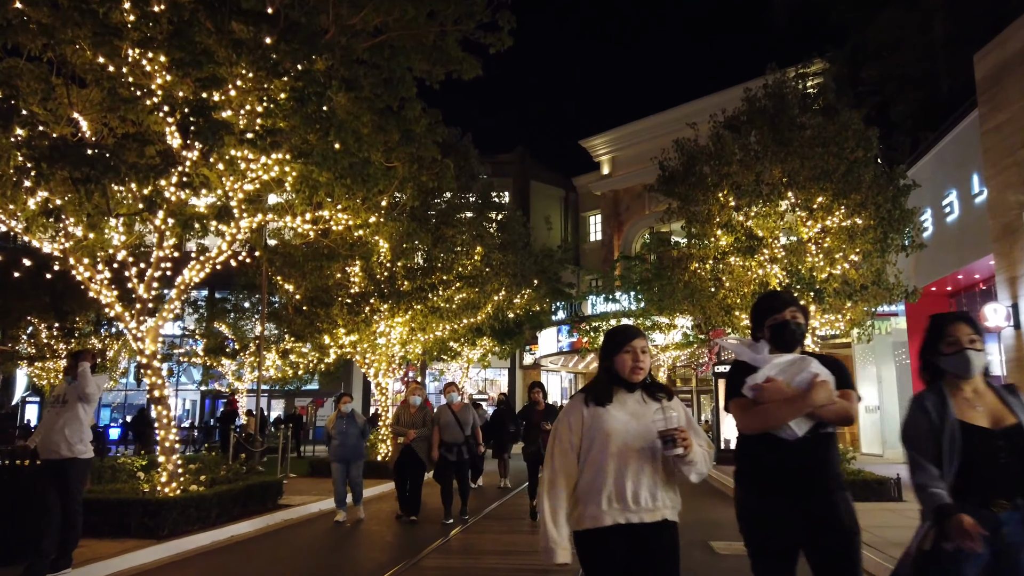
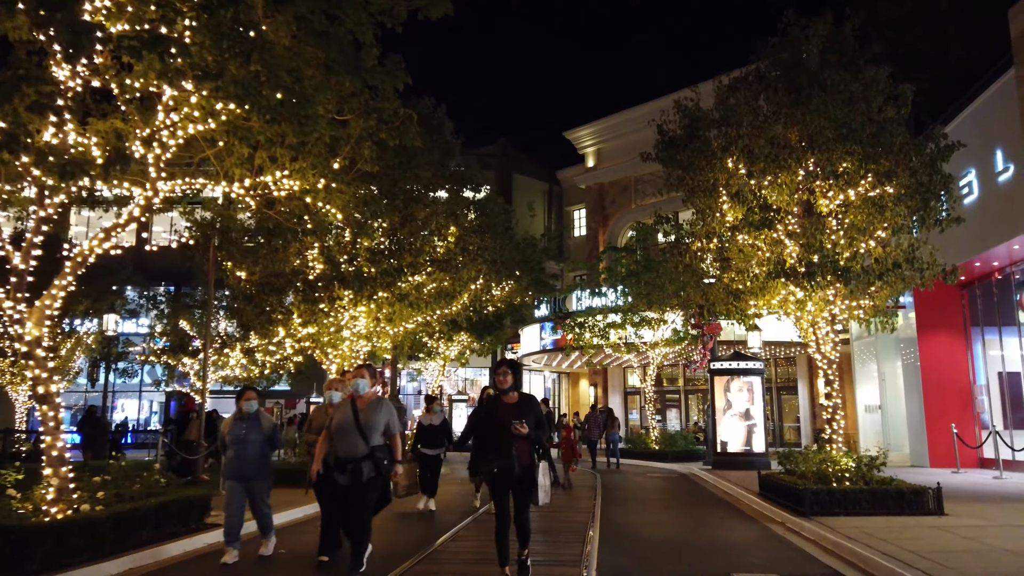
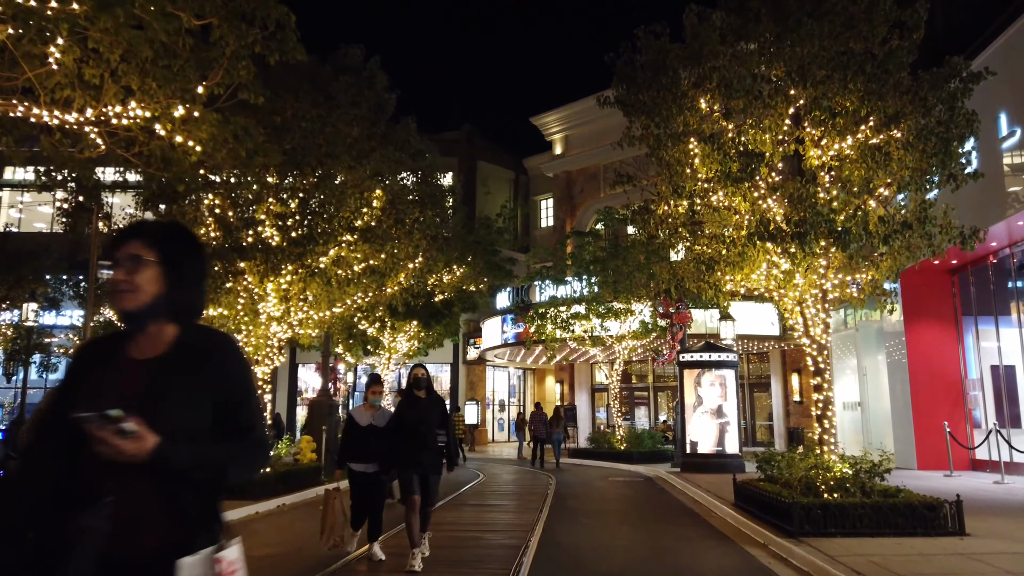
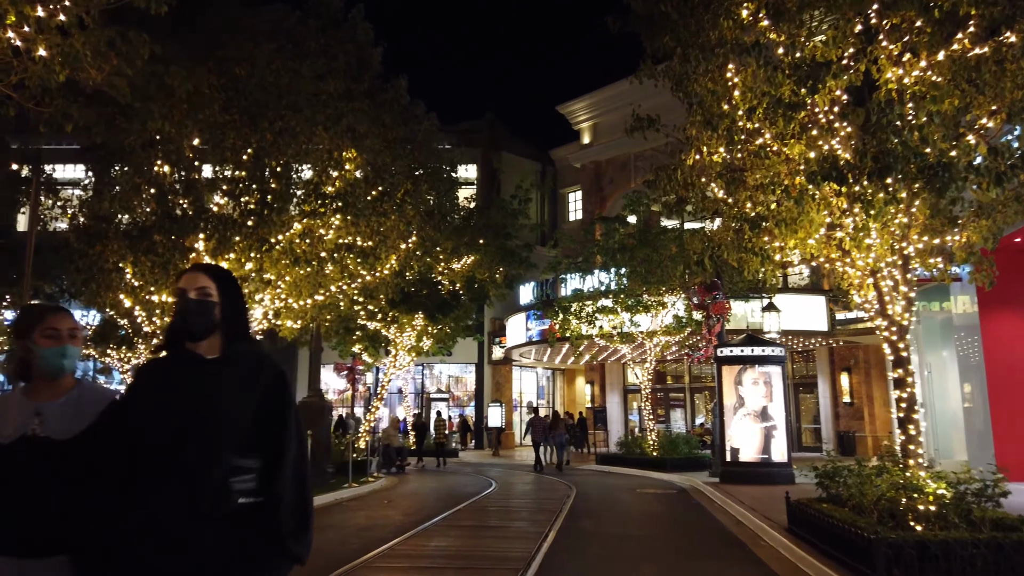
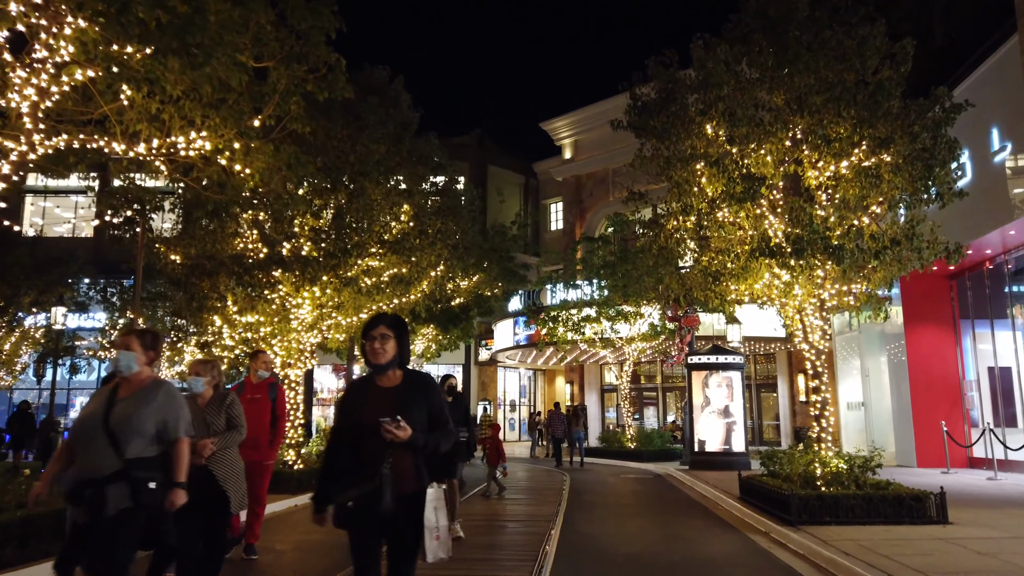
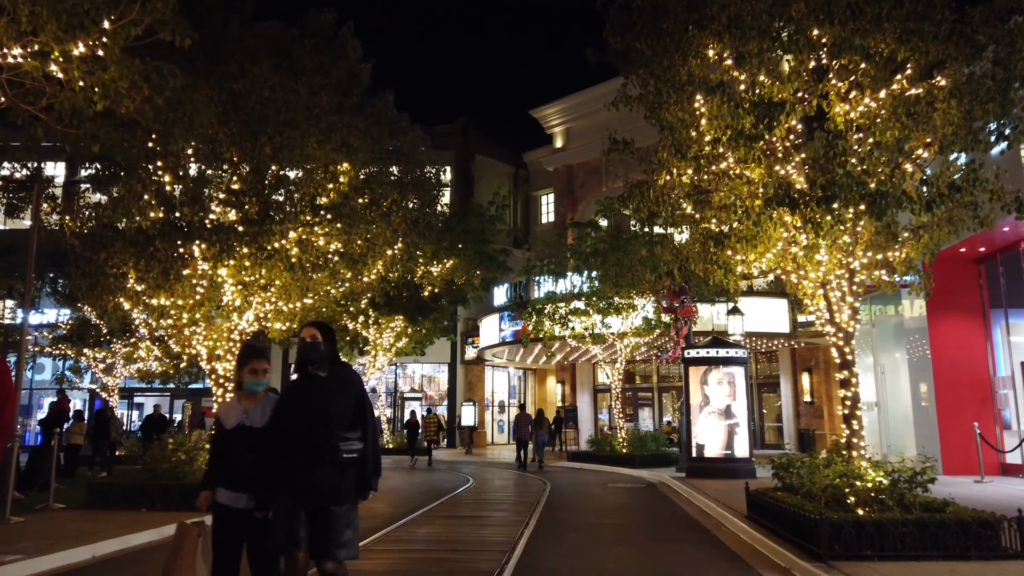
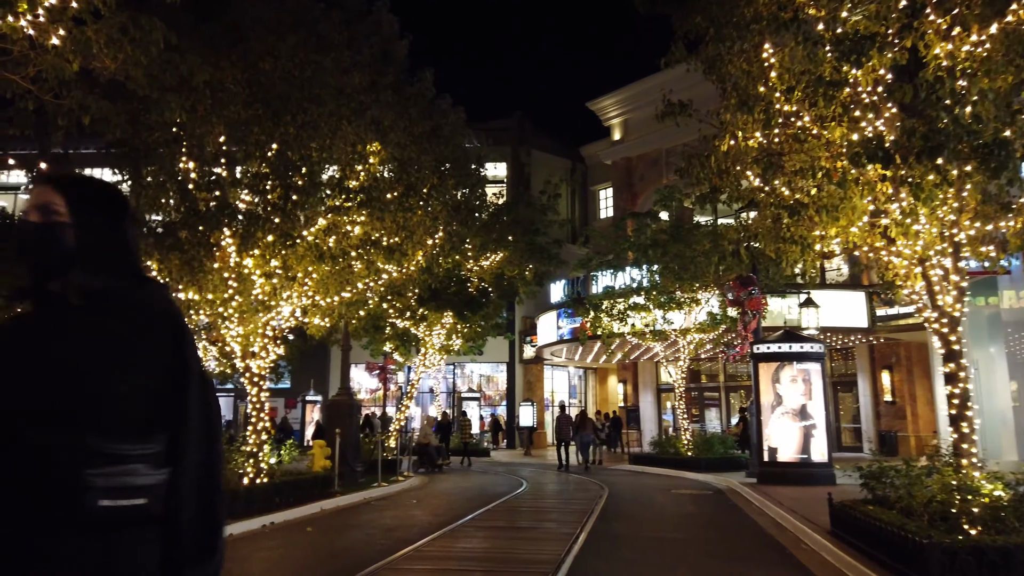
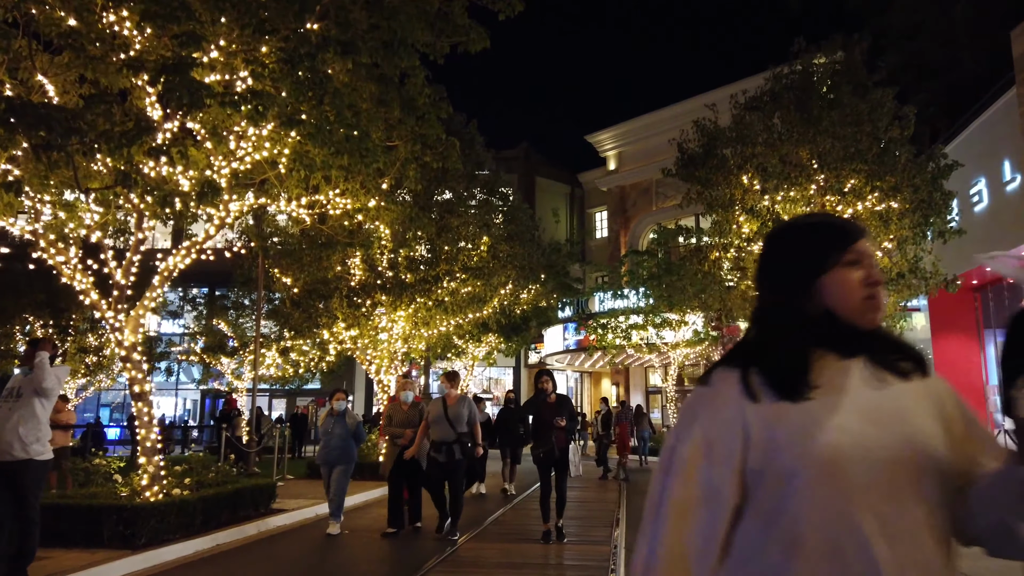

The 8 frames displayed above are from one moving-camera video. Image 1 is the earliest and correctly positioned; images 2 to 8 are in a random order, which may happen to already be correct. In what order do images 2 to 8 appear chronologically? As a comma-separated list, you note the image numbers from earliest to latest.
8, 2, 5, 3, 6, 4, 7
